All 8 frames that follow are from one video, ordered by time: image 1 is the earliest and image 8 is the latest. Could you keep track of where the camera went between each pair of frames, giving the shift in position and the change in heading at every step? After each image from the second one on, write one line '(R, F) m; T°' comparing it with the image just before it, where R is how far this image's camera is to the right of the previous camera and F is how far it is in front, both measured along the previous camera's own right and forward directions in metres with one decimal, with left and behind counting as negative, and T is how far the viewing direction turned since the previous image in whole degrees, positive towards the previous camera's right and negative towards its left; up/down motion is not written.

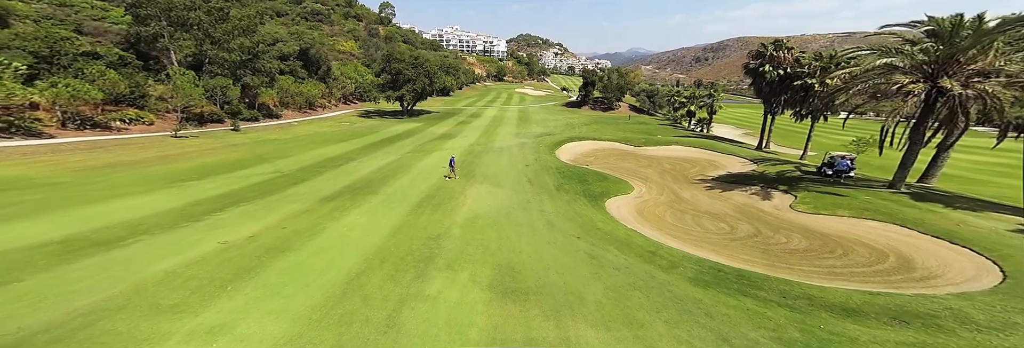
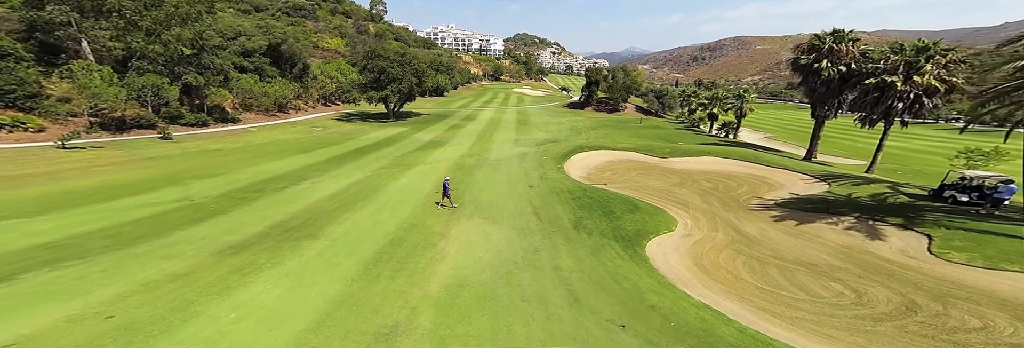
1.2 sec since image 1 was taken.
(-0.2, +6.6) m; 0°
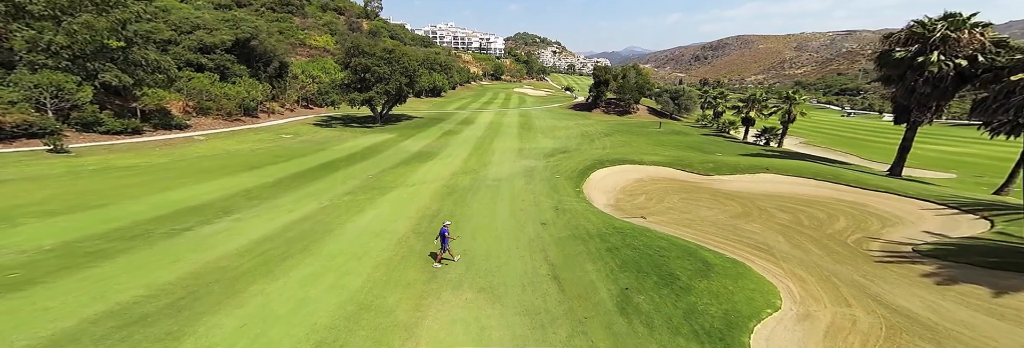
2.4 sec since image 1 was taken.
(-0.3, +6.4) m; 0°
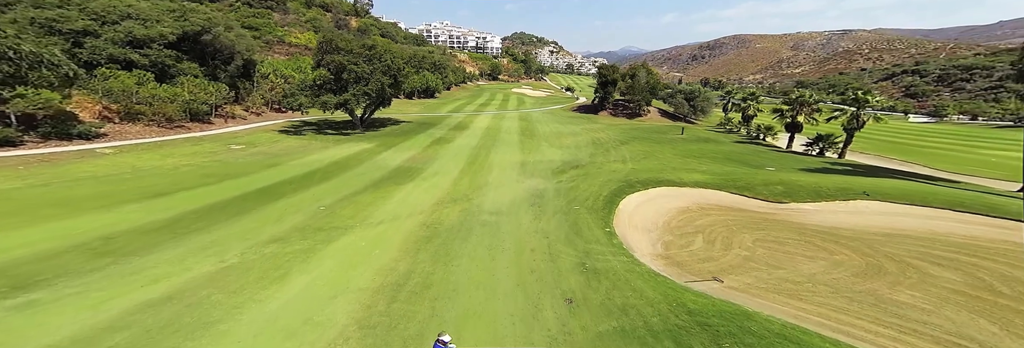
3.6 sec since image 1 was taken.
(-0.3, +6.3) m; 0°
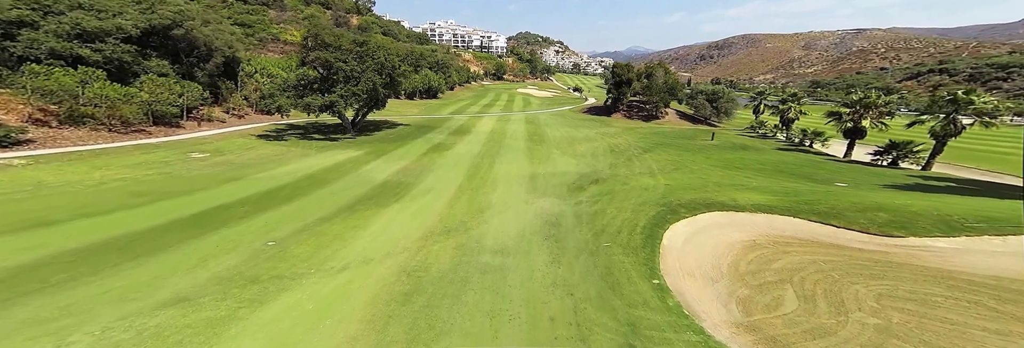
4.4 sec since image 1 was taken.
(-0.2, +4.3) m; -1°
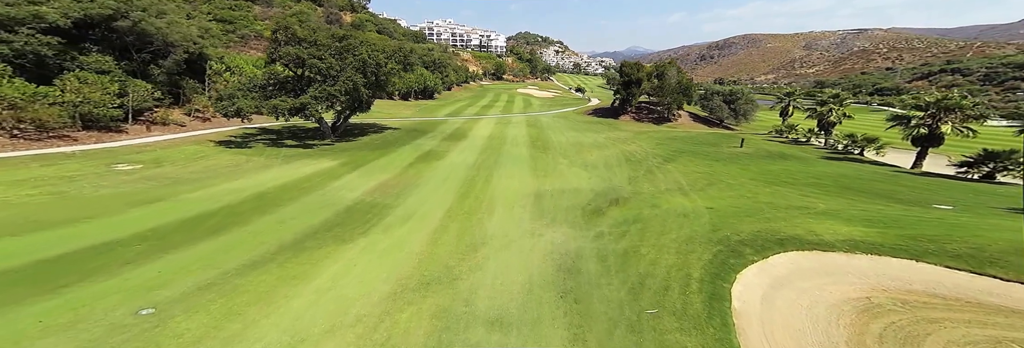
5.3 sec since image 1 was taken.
(-0.1, +4.3) m; 0°
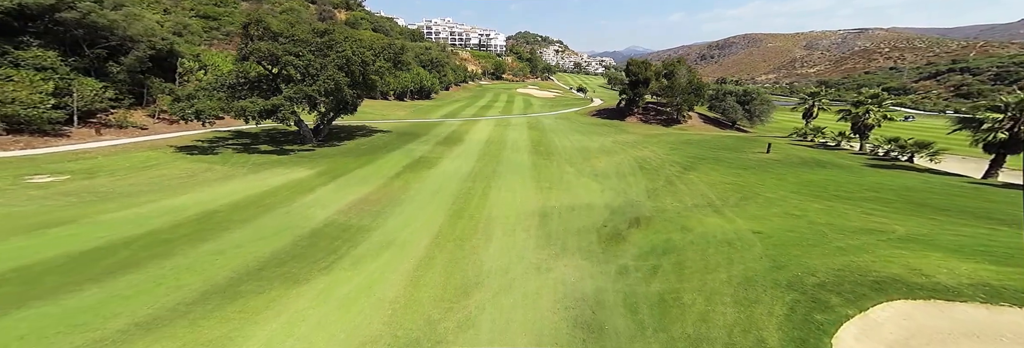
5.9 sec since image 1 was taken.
(-0.1, +3.0) m; 0°
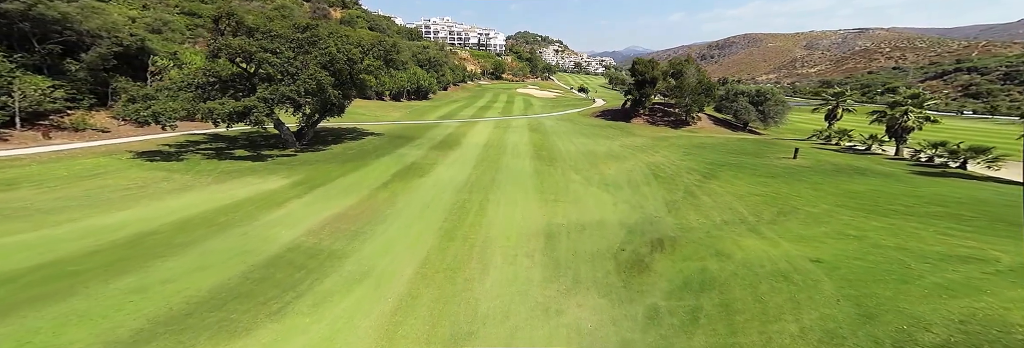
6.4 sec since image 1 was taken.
(-0.1, +2.4) m; 0°
